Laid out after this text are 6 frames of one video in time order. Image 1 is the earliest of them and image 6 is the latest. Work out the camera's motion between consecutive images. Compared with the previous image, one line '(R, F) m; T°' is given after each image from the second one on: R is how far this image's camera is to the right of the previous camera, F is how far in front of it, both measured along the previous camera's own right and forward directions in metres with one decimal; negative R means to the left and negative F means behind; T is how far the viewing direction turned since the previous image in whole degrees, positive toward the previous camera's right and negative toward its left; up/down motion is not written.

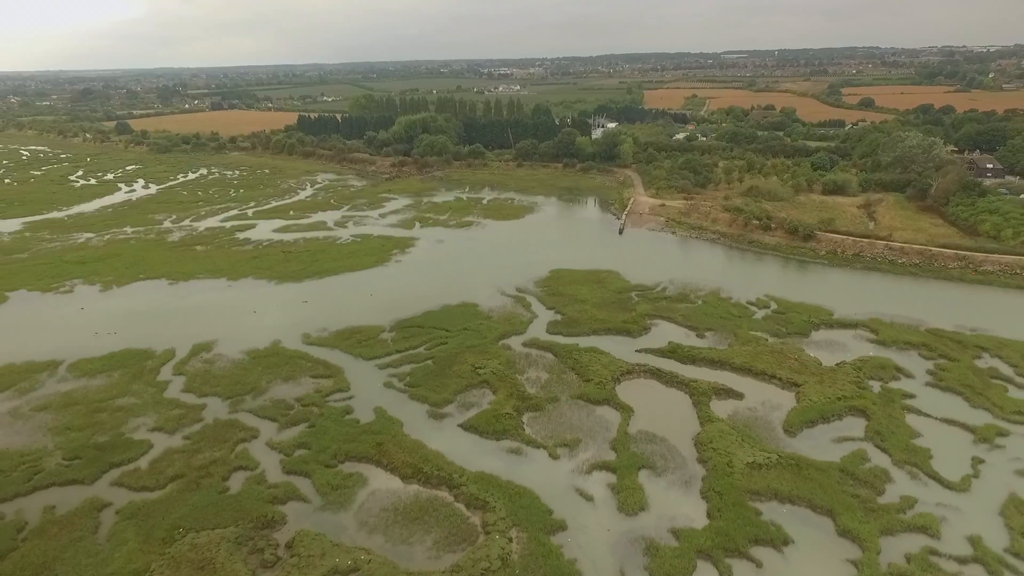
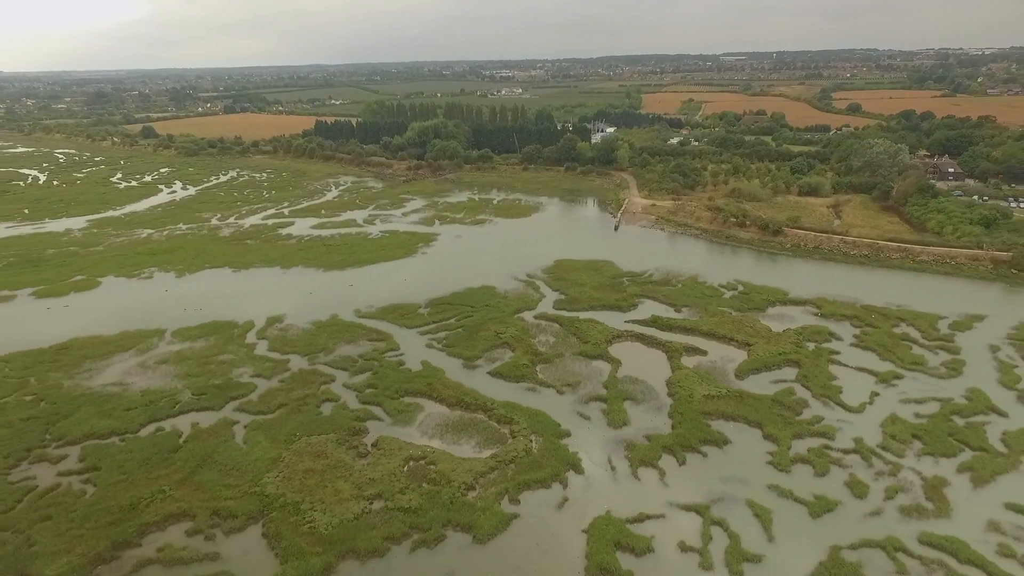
(-0.5, -5.3) m; 0°
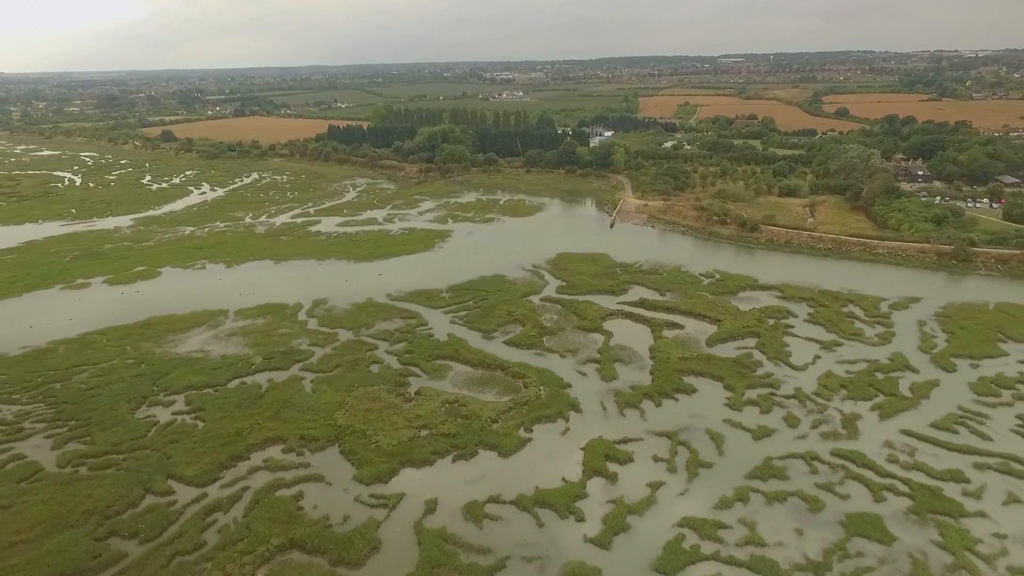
(-0.5, -4.8) m; 0°
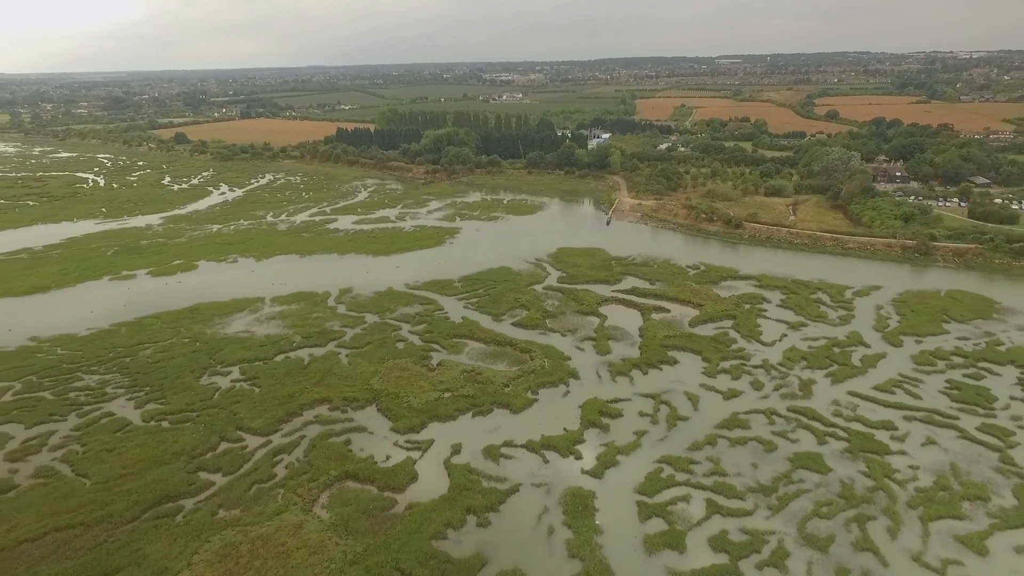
(-0.4, -3.8) m; 0°
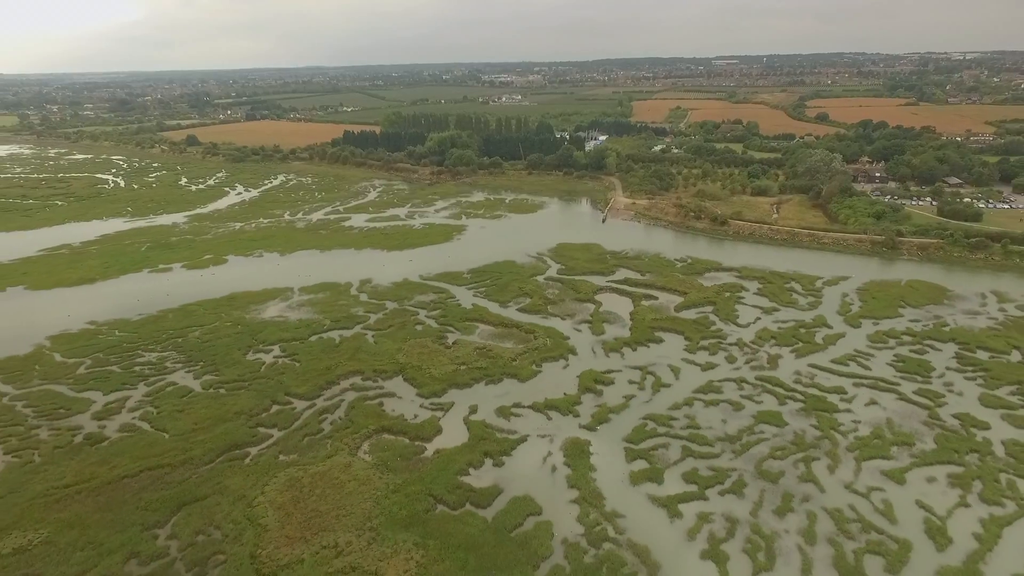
(-0.4, -3.8) m; 0°
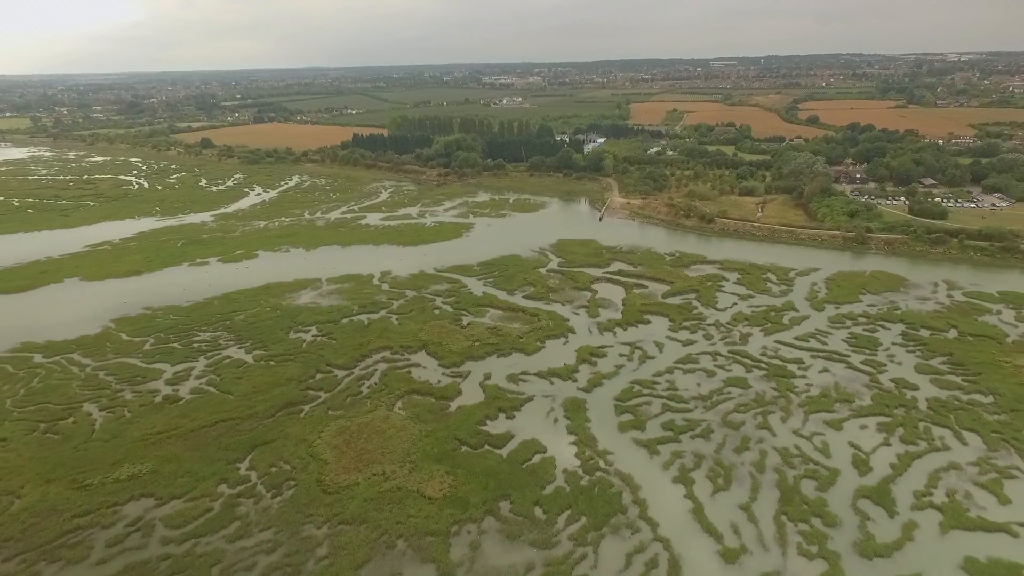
(-0.4, -4.5) m; 0°
